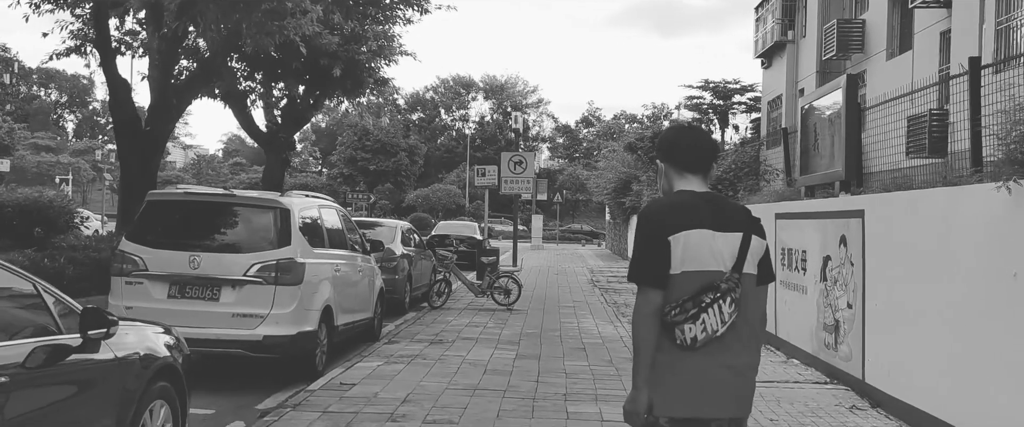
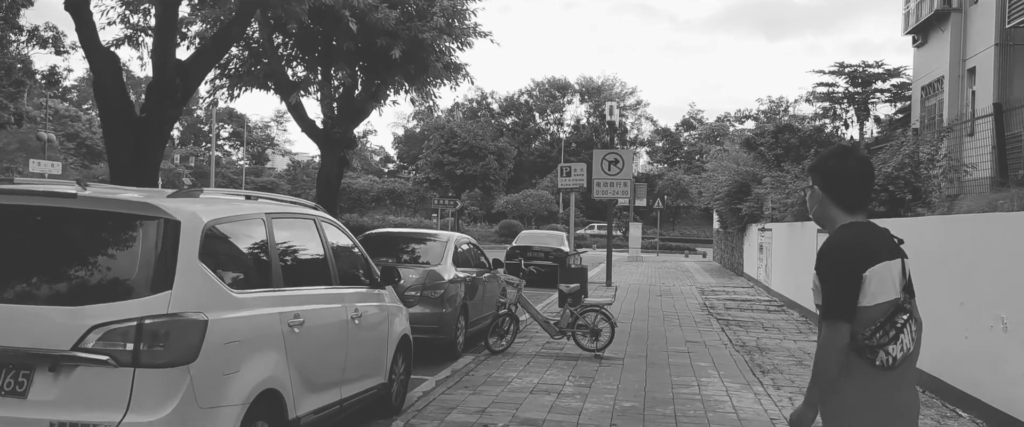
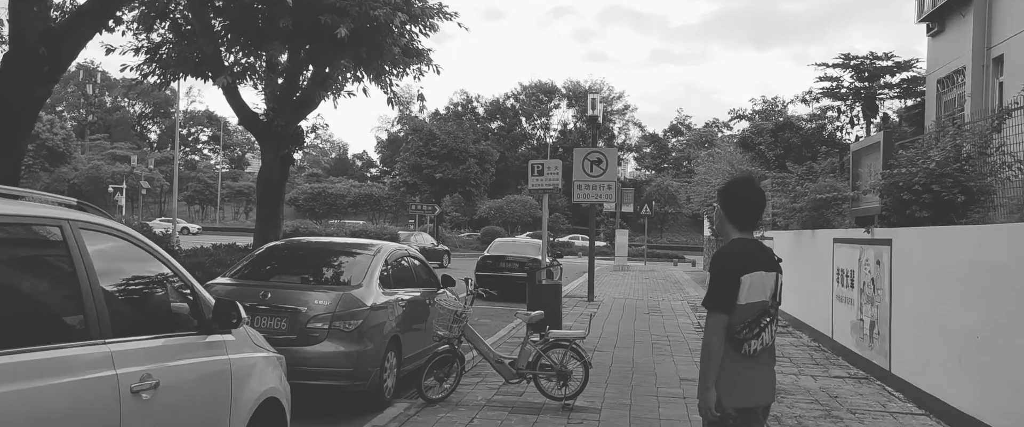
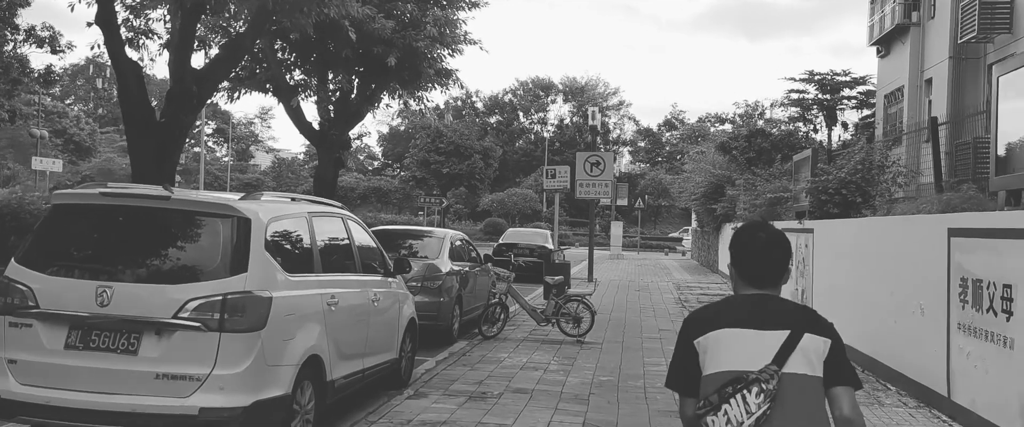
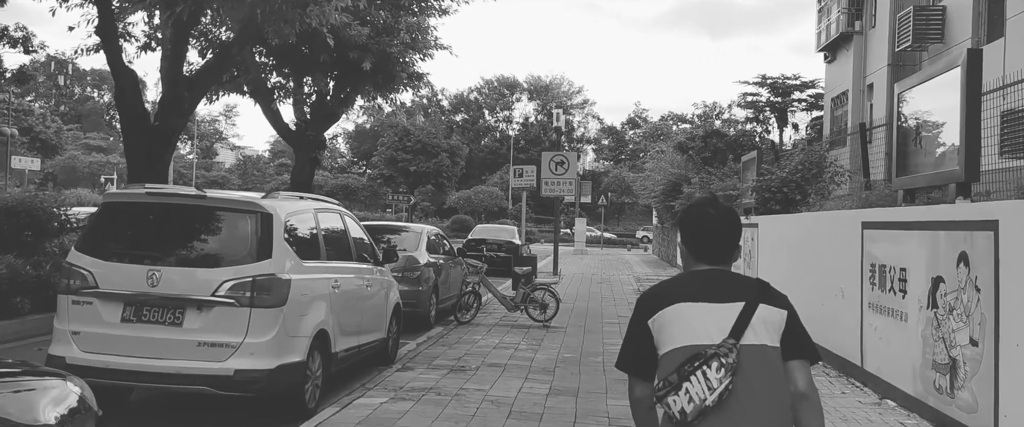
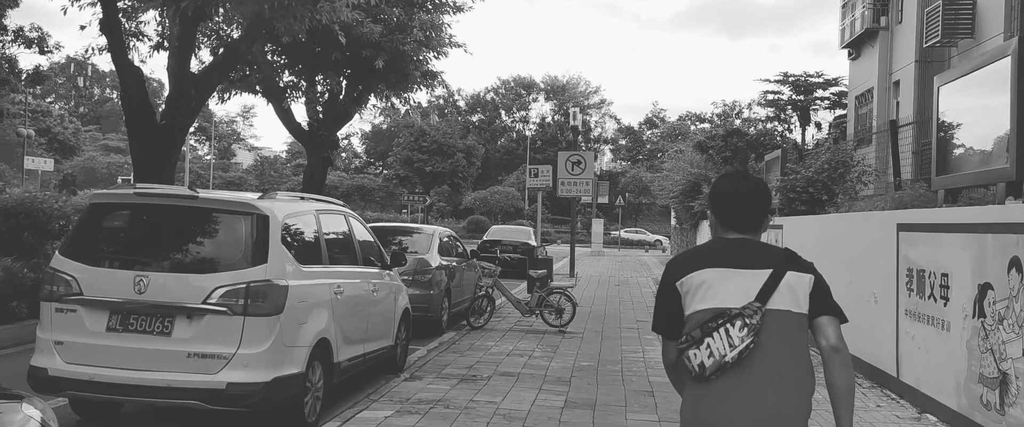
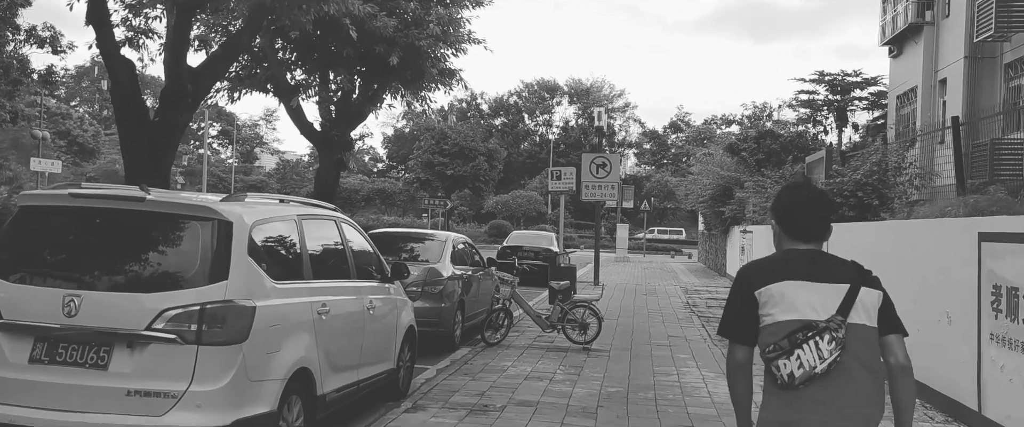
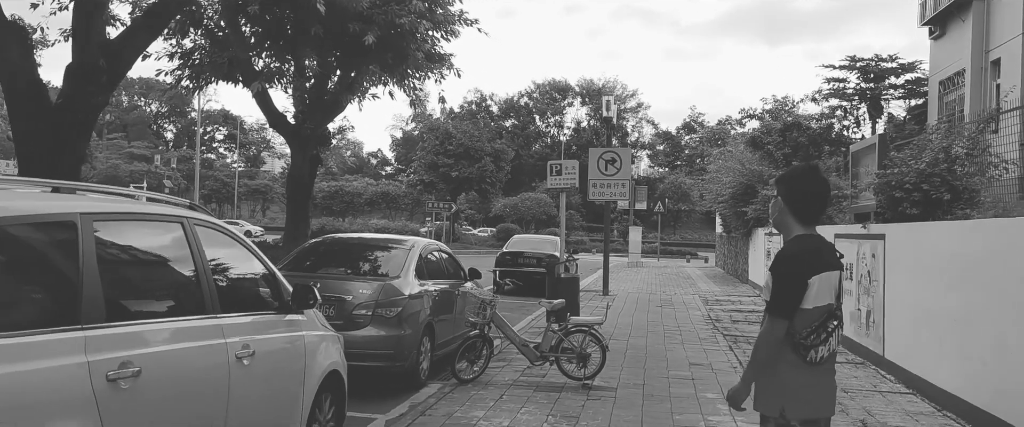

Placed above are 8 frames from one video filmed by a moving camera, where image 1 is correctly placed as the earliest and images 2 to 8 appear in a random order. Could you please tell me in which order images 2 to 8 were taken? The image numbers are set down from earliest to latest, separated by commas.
5, 6, 4, 7, 2, 8, 3
